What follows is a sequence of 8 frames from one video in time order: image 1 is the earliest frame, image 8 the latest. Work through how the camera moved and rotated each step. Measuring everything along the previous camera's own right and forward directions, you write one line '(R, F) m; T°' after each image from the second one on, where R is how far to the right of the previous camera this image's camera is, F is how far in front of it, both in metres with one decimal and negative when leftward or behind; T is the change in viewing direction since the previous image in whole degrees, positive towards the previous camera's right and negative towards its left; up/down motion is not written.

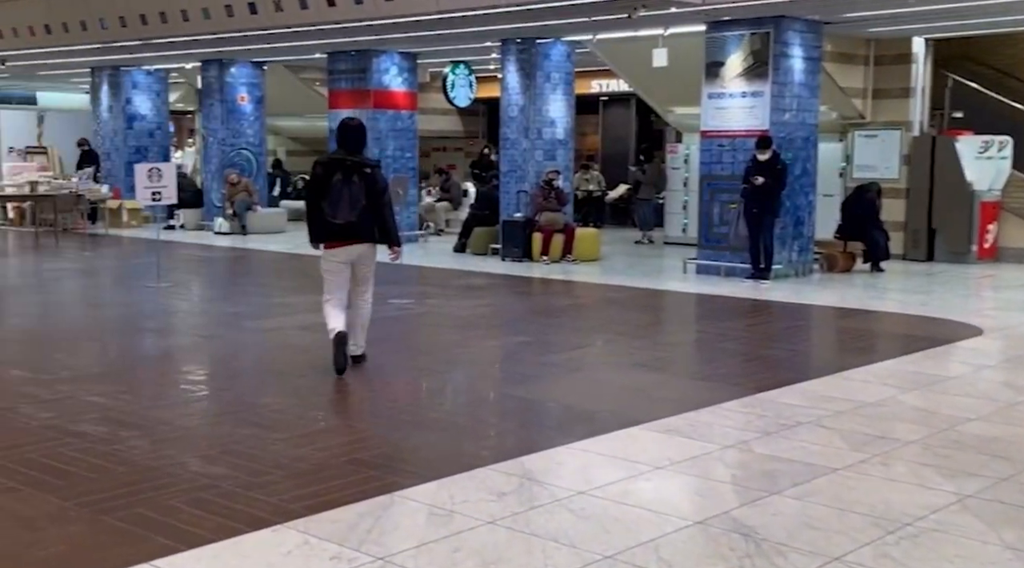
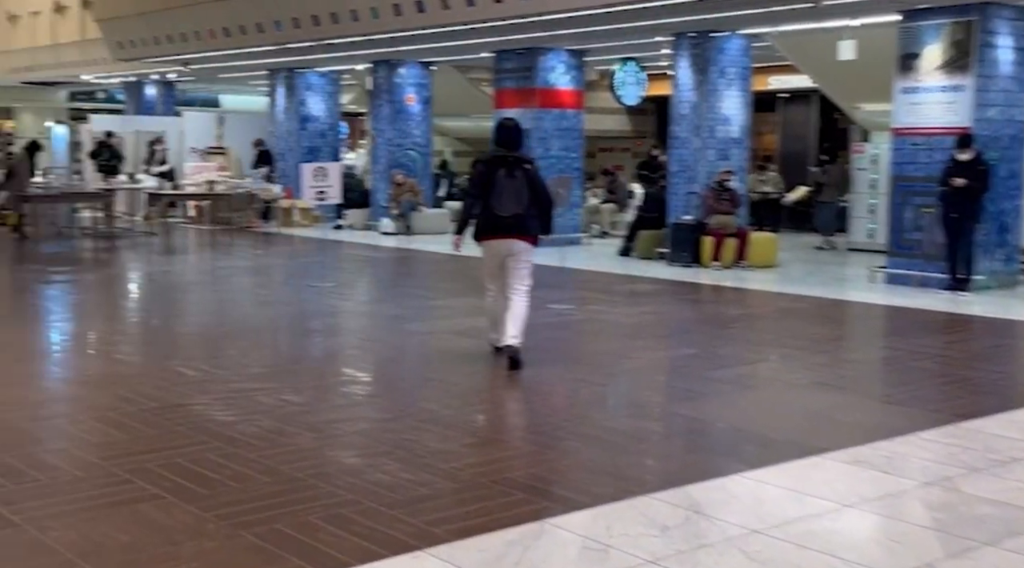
(0.0, +0.4) m; -9°
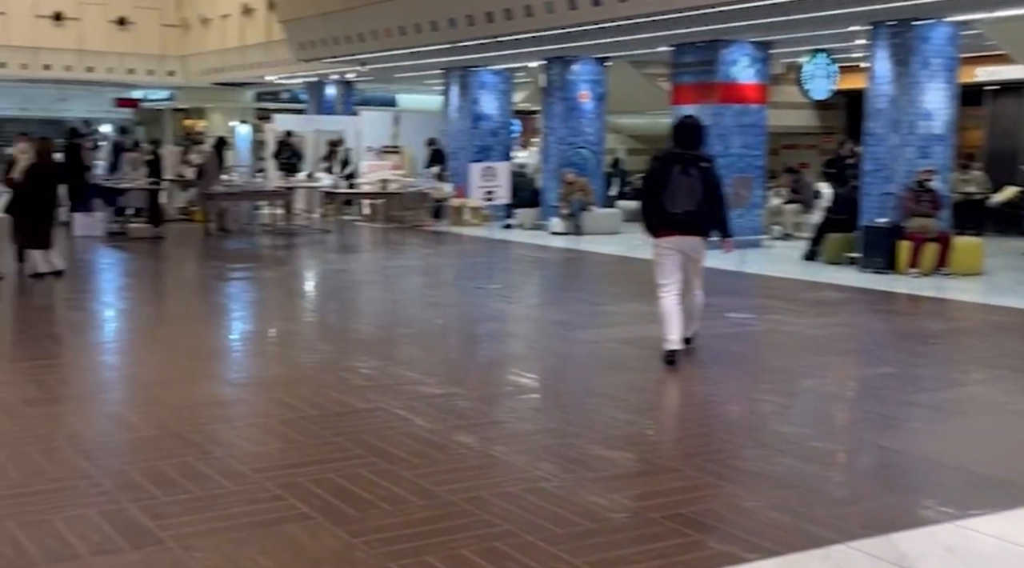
(0.0, +0.4) m; -9°
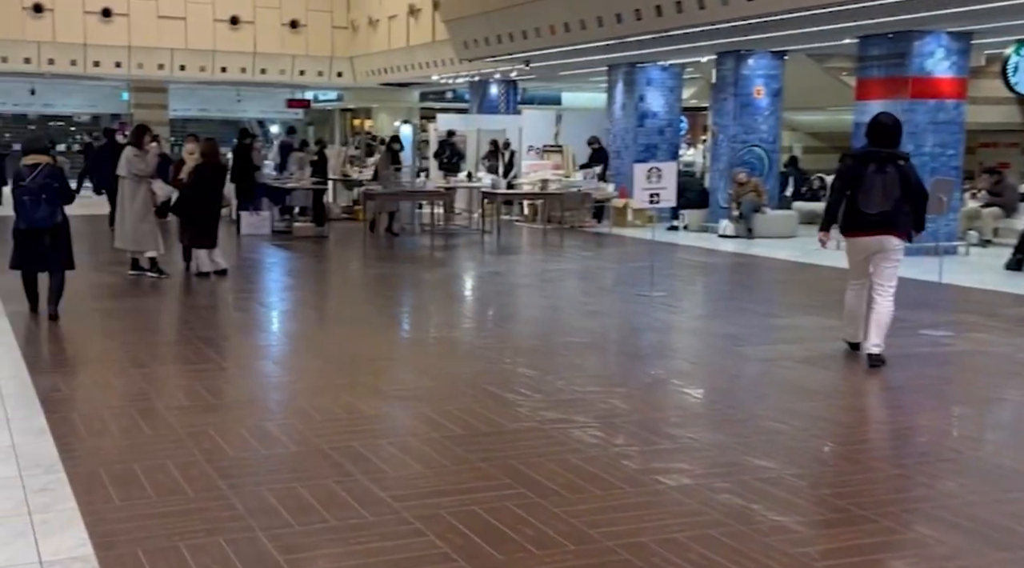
(0.0, +0.4) m; -9°
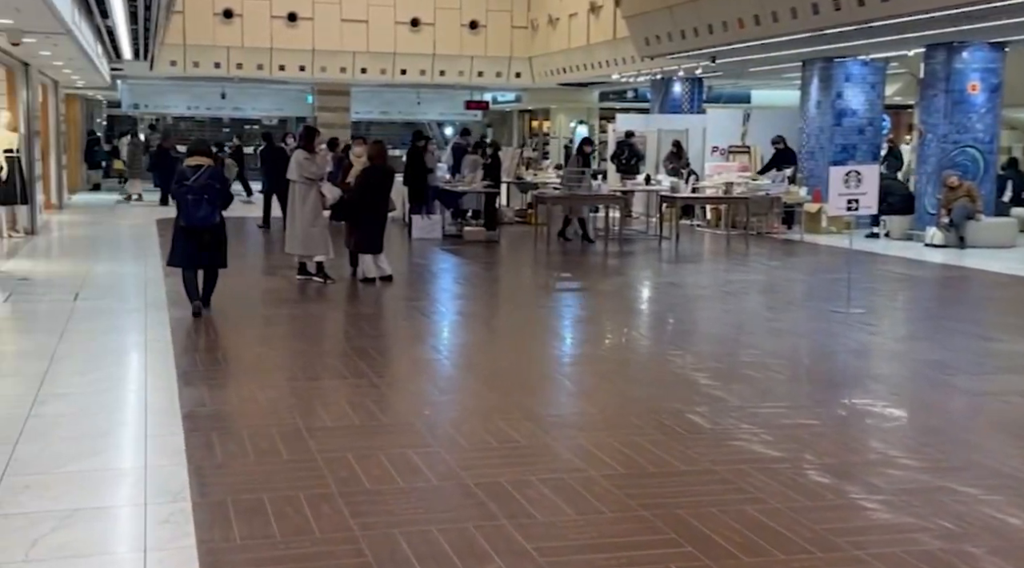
(0.0, +0.6) m; -10°
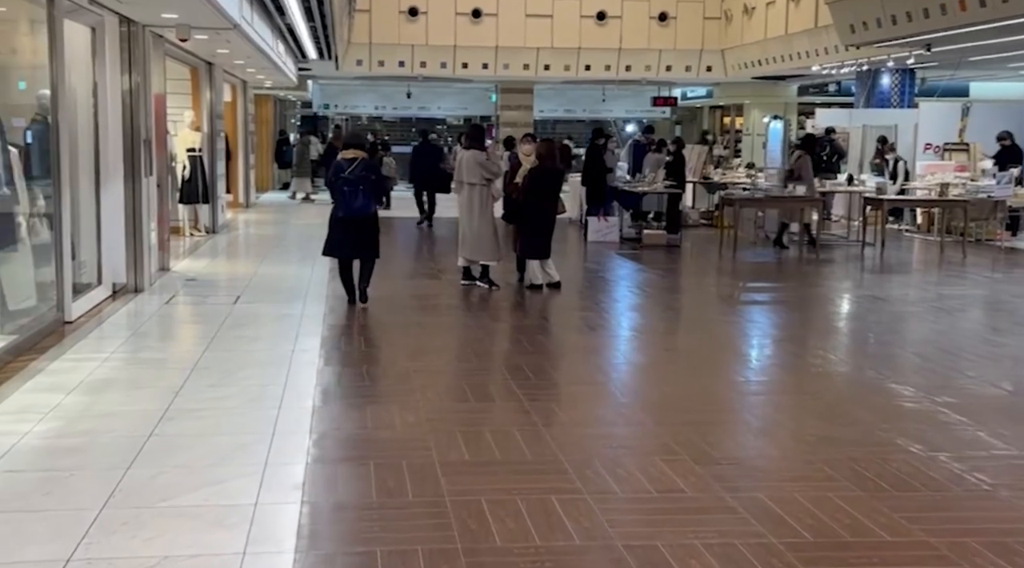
(+0.1, +0.7) m; -10°
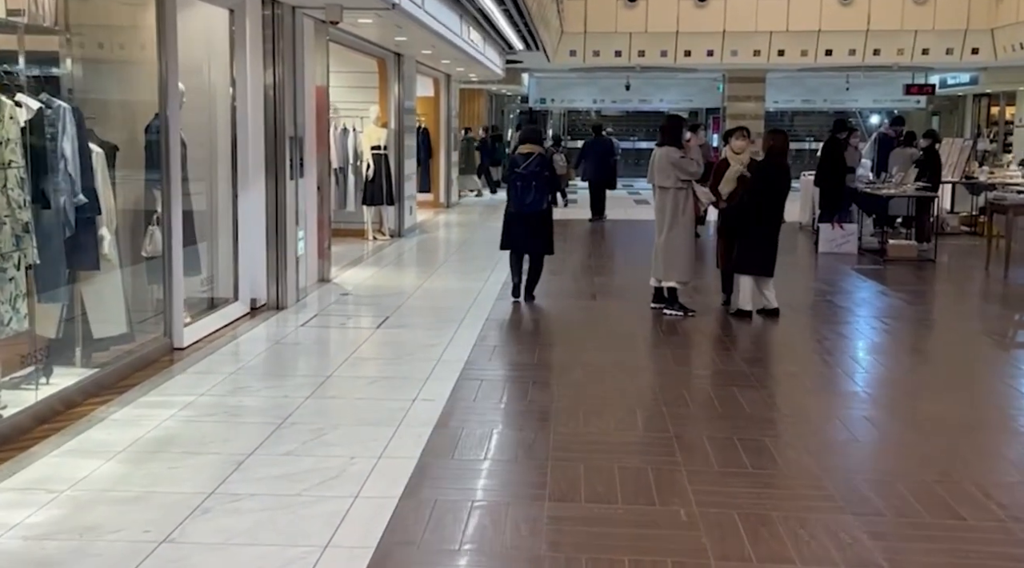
(+0.2, +1.4) m; -13°
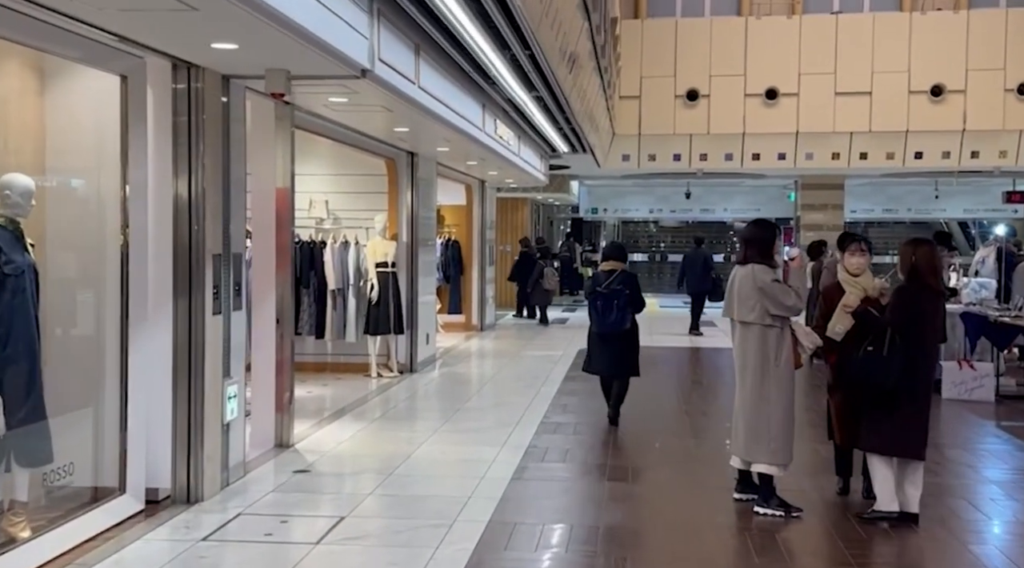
(+0.2, +2.2) m; -3°
